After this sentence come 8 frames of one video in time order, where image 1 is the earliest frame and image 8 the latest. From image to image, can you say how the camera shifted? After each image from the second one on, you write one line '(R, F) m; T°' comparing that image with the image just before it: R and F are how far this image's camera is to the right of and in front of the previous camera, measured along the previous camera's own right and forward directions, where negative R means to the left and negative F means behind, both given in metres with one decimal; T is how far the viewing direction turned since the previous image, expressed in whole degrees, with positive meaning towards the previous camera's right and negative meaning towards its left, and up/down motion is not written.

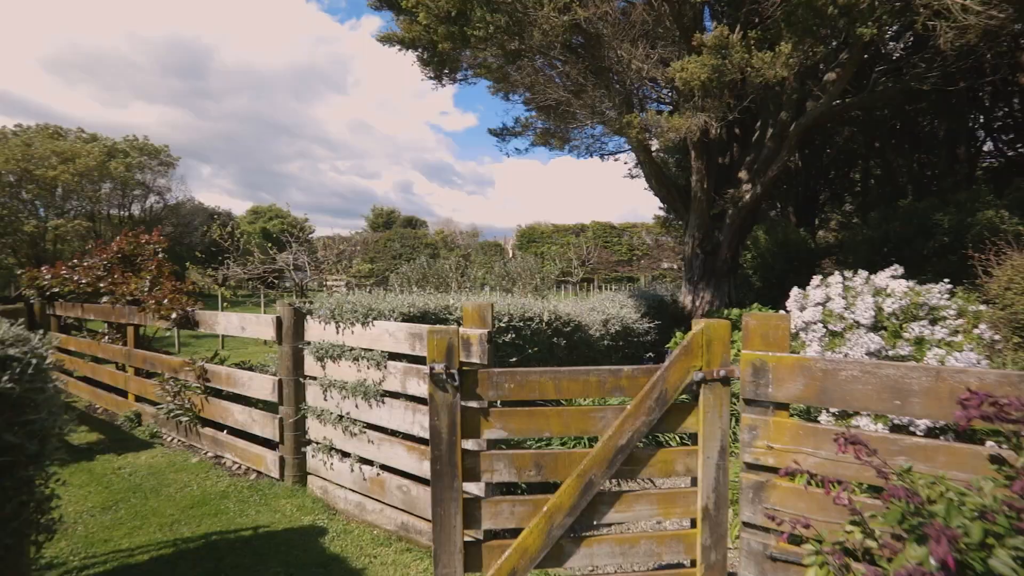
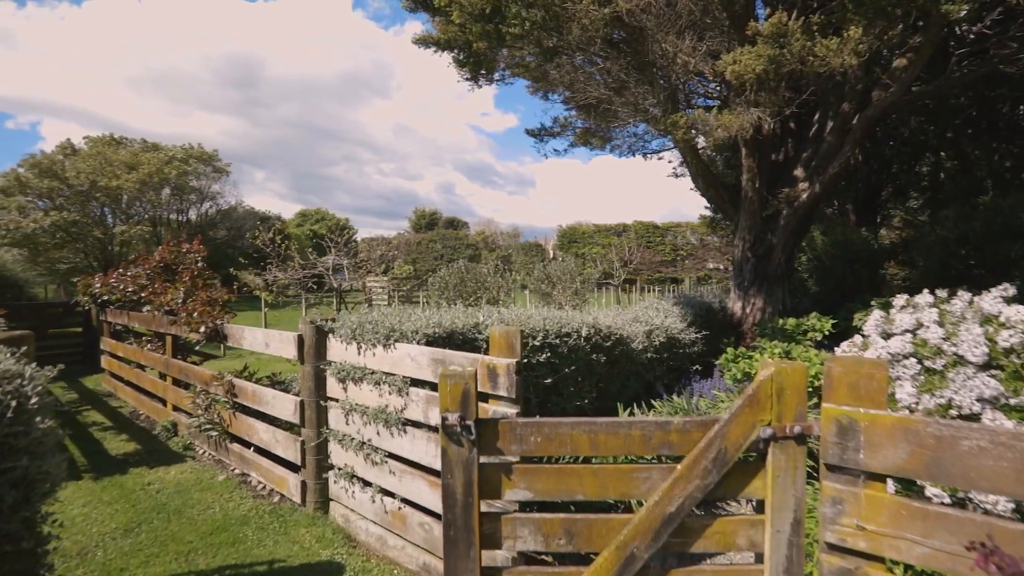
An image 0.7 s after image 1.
(0.0, +0.3) m; -5°
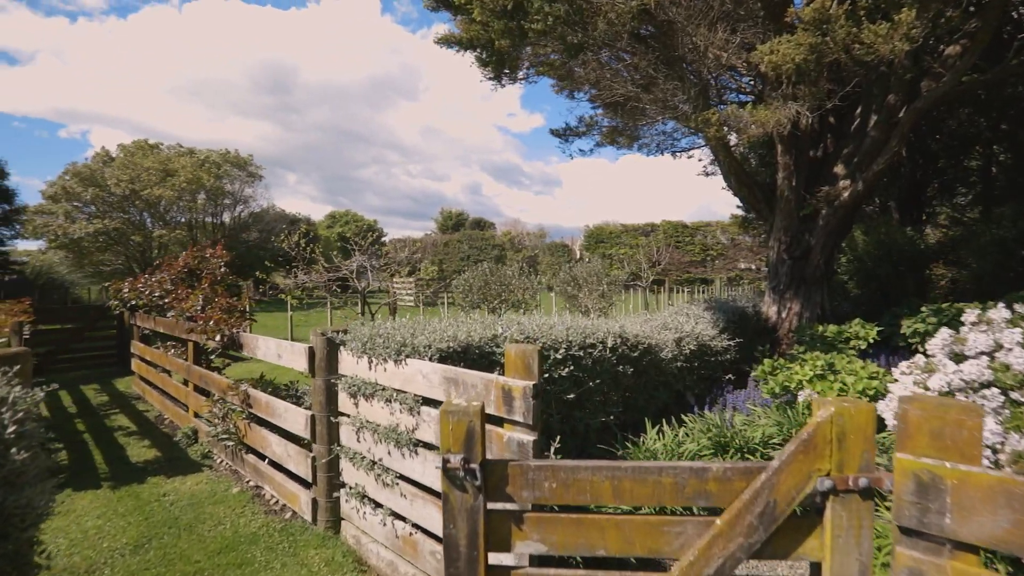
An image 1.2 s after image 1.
(0.0, +0.2) m; -3°
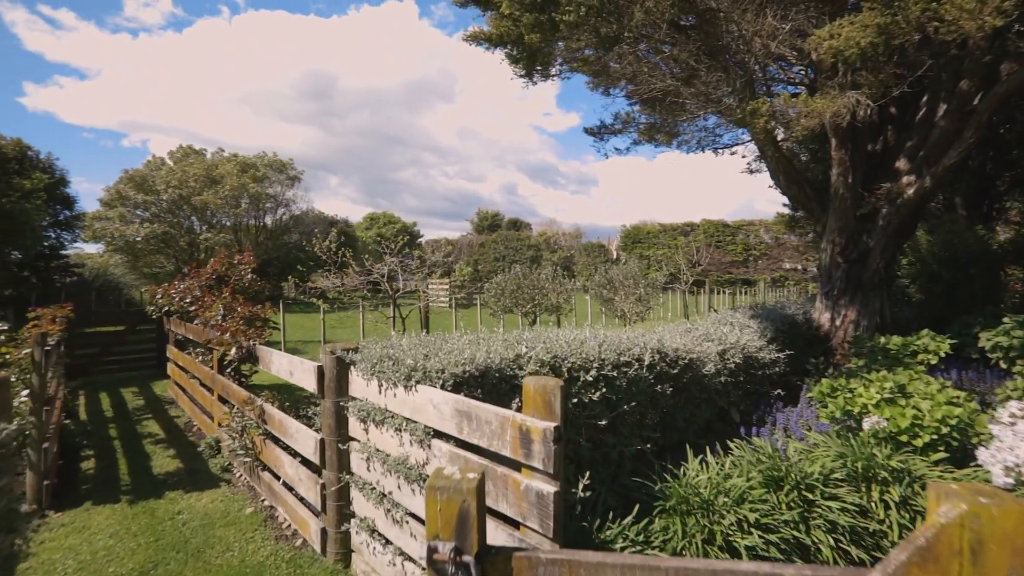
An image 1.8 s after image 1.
(+0.1, +0.3) m; -4°
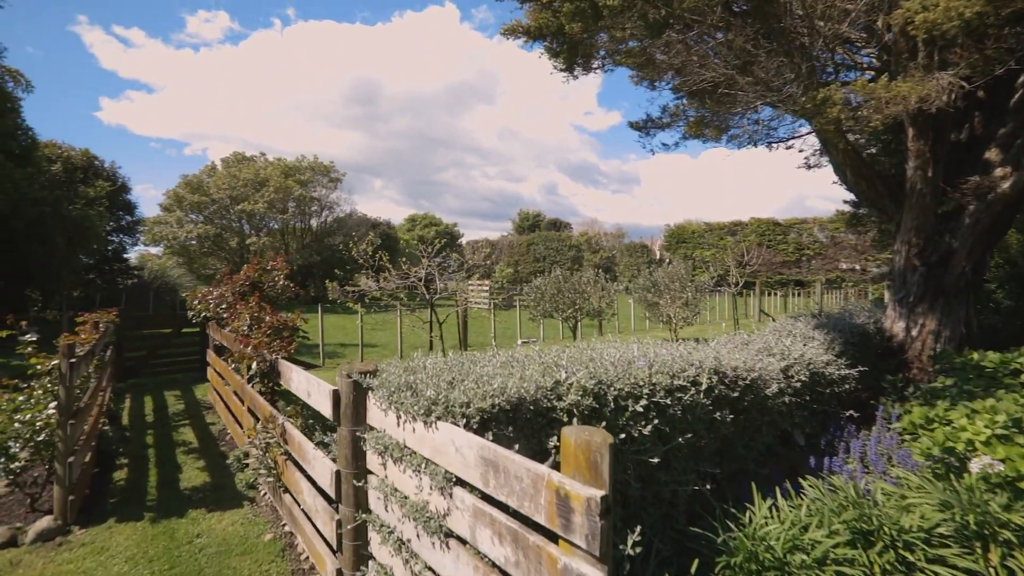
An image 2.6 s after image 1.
(0.0, +0.3) m; -5°
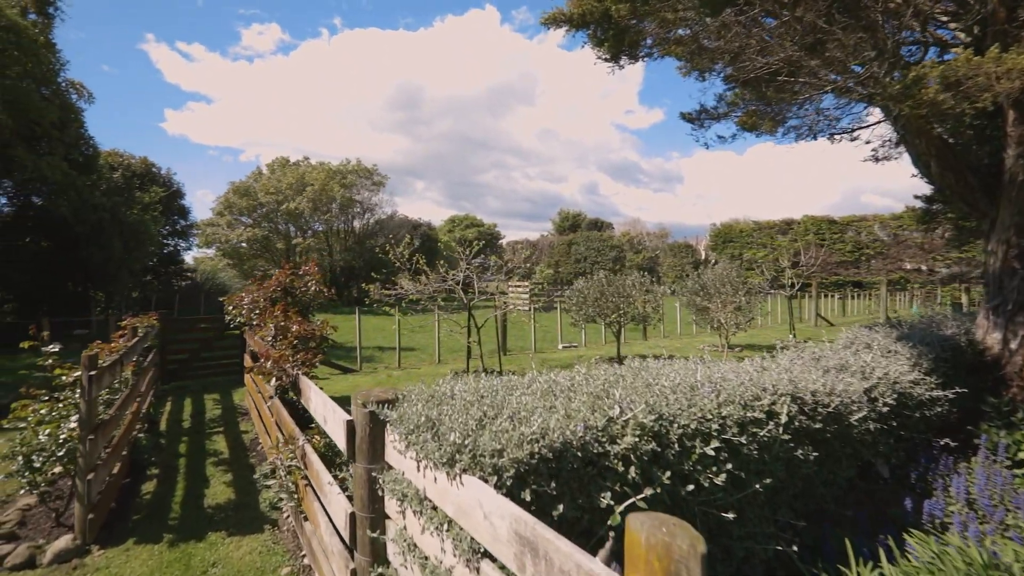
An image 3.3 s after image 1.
(0.0, +0.4) m; -5°
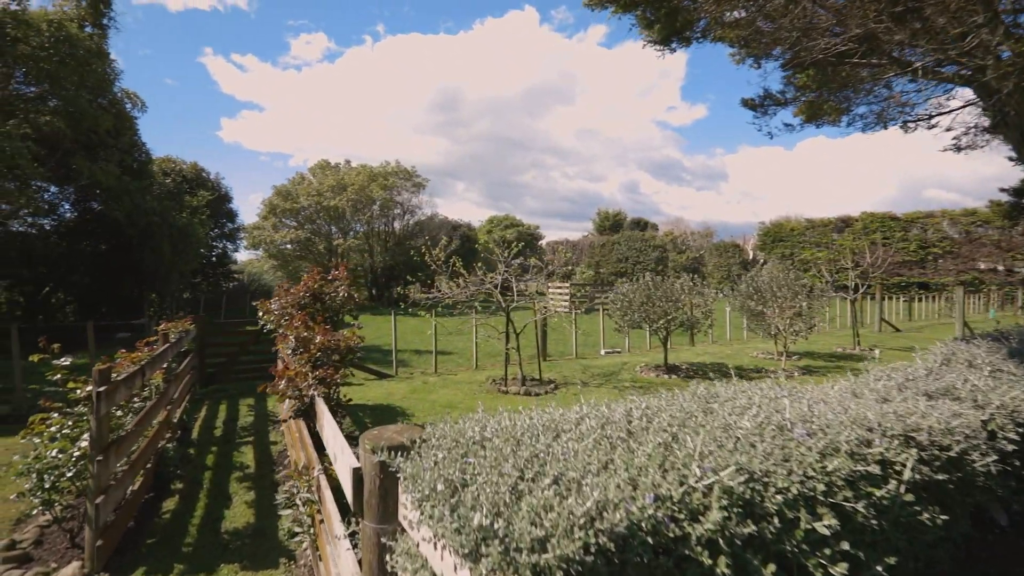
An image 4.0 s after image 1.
(0.0, +0.4) m; -5°
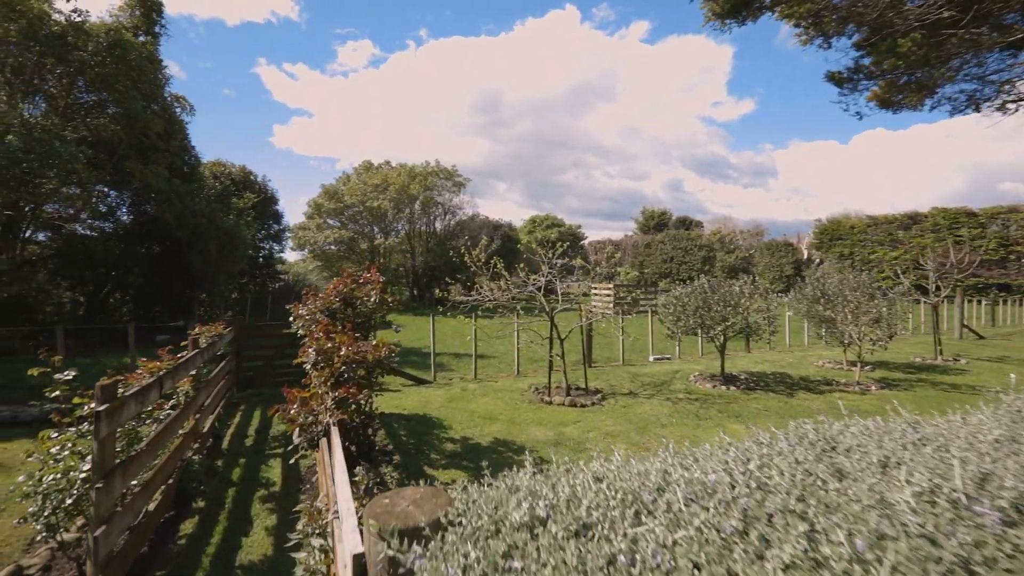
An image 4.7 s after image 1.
(-0.1, +0.5) m; -5°
